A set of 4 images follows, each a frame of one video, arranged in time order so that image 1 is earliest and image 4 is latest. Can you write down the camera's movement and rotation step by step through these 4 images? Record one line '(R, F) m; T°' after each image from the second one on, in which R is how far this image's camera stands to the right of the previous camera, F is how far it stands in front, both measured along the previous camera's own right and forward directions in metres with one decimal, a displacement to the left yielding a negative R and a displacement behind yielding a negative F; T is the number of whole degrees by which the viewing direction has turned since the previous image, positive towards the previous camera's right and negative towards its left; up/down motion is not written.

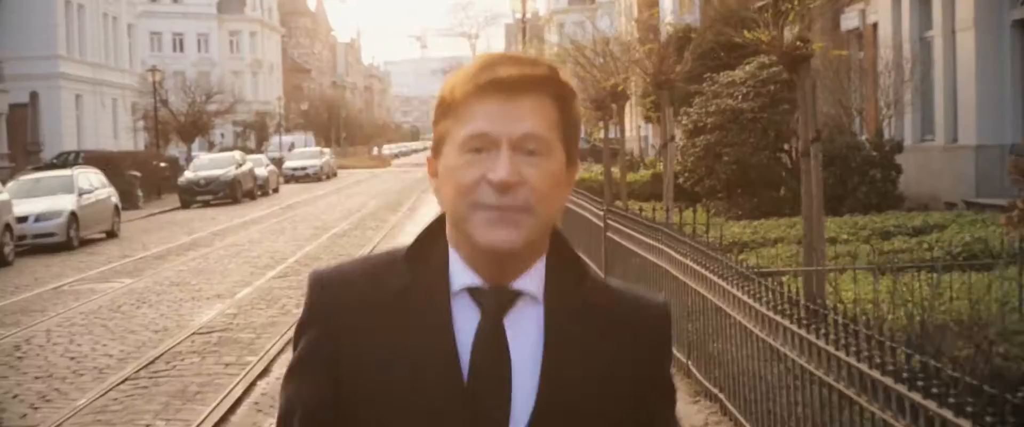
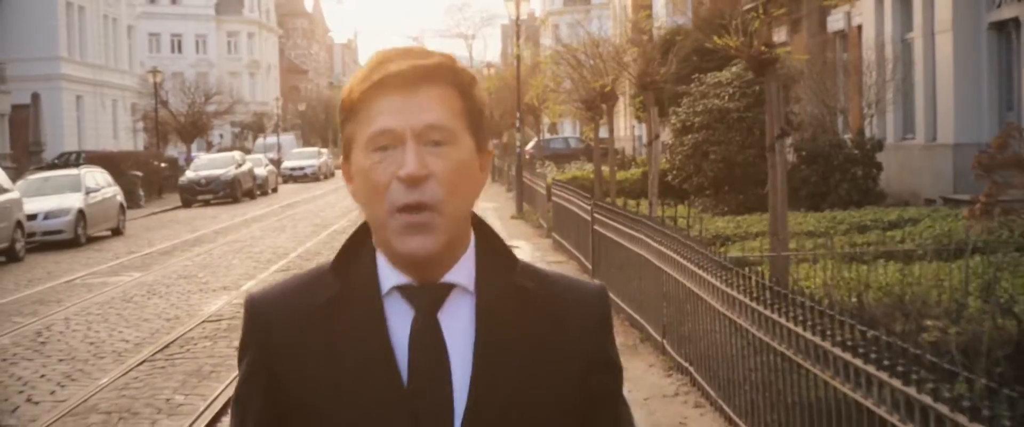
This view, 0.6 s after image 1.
(0.0, -0.7) m; 0°
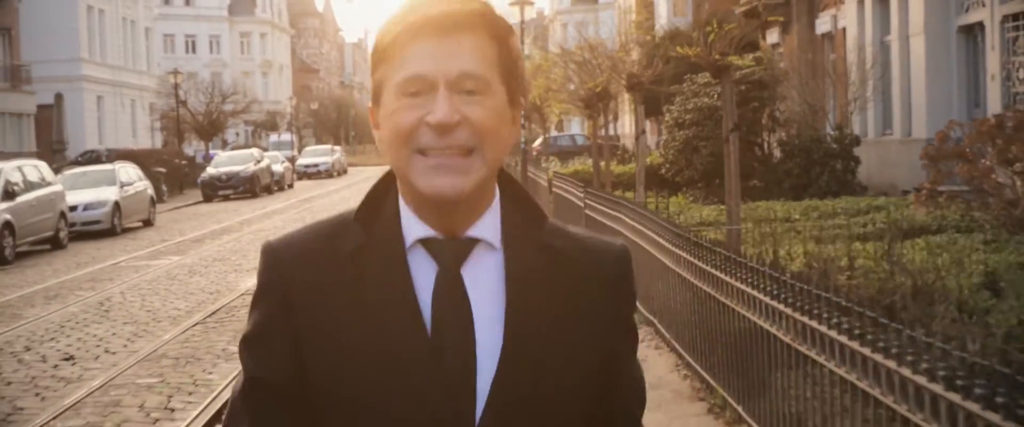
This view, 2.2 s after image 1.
(+0.1, -1.7) m; 0°
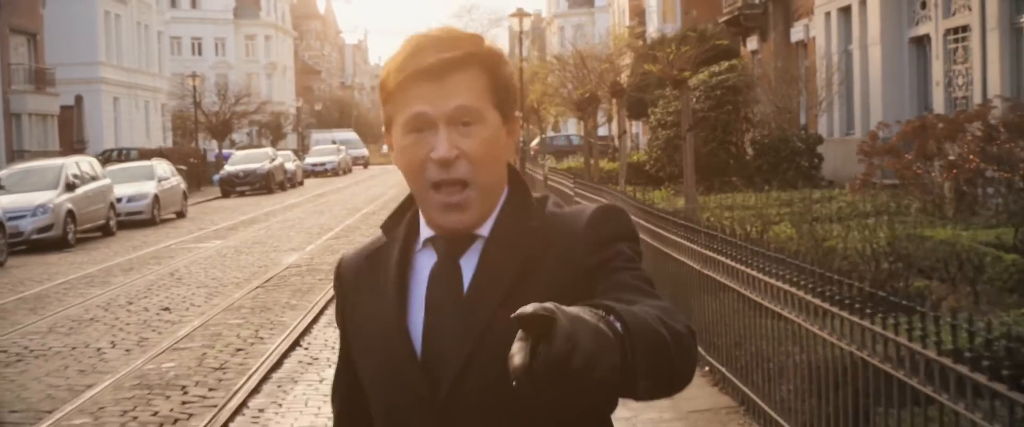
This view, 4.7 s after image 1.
(0.0, -2.7) m; 0°
